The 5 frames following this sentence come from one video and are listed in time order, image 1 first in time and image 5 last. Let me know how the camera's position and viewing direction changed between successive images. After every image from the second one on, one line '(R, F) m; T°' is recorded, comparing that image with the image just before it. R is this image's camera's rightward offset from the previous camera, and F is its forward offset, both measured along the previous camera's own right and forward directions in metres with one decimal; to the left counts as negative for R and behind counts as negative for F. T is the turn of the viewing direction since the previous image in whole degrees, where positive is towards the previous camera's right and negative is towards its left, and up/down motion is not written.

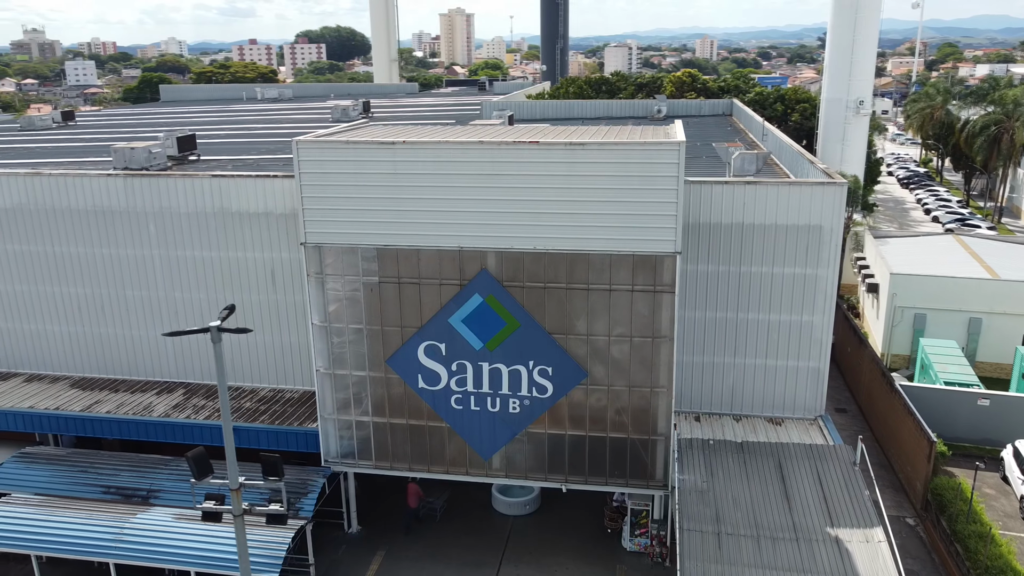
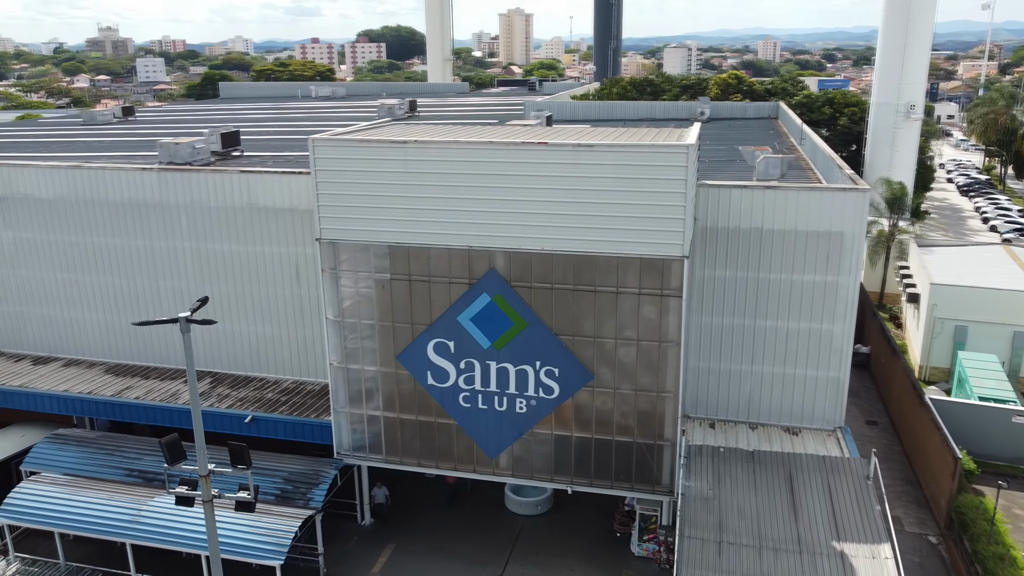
(+0.9, 0.0) m; -4°
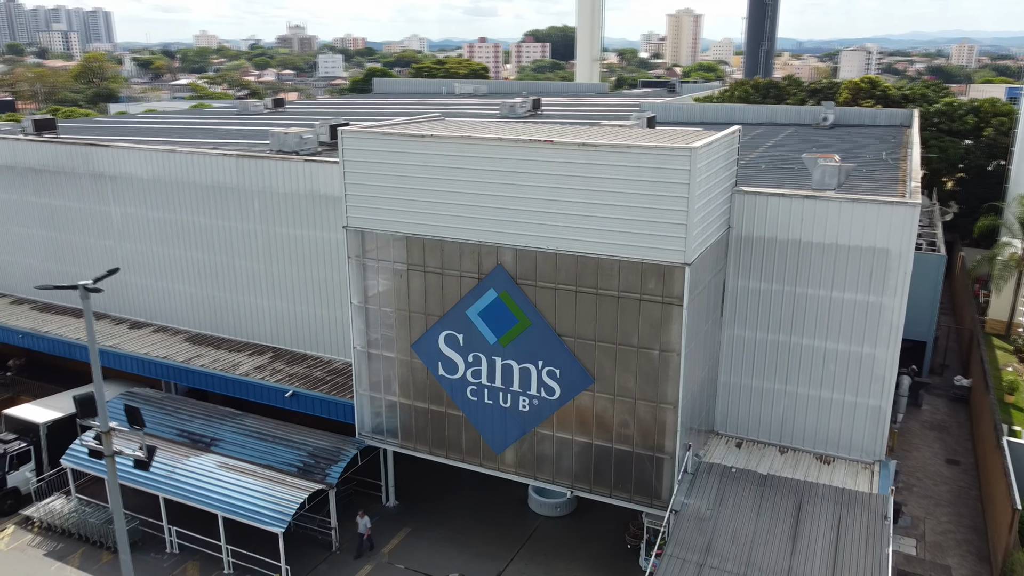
(+3.0, +0.3) m; -11°
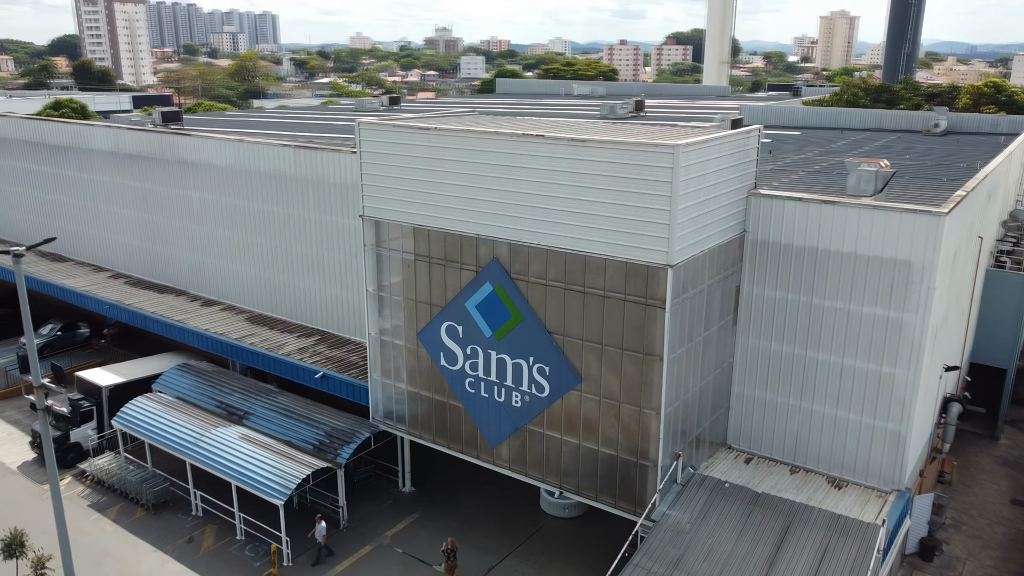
(+2.8, +0.3) m; -9°
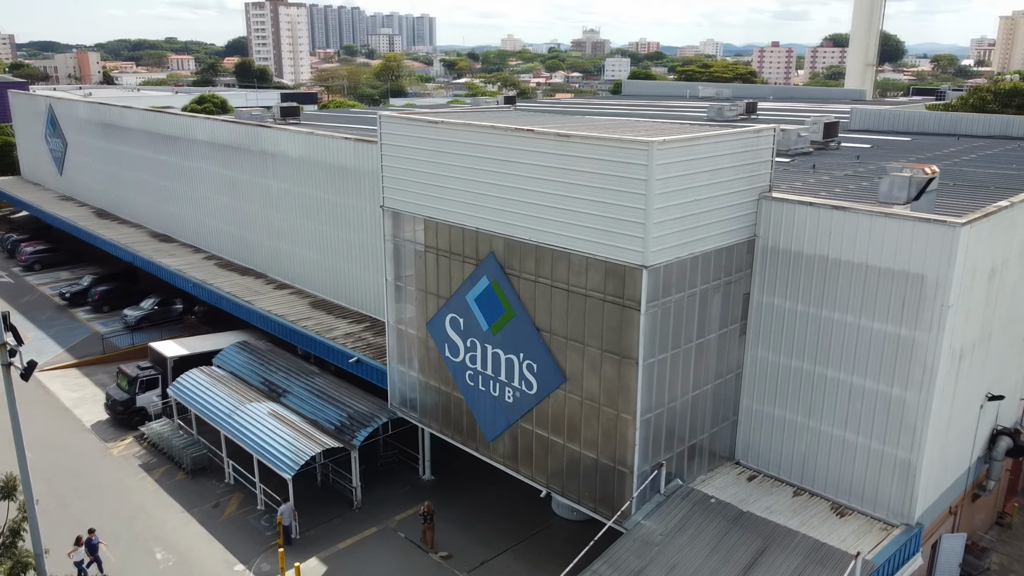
(+2.9, +0.3) m; -10°
